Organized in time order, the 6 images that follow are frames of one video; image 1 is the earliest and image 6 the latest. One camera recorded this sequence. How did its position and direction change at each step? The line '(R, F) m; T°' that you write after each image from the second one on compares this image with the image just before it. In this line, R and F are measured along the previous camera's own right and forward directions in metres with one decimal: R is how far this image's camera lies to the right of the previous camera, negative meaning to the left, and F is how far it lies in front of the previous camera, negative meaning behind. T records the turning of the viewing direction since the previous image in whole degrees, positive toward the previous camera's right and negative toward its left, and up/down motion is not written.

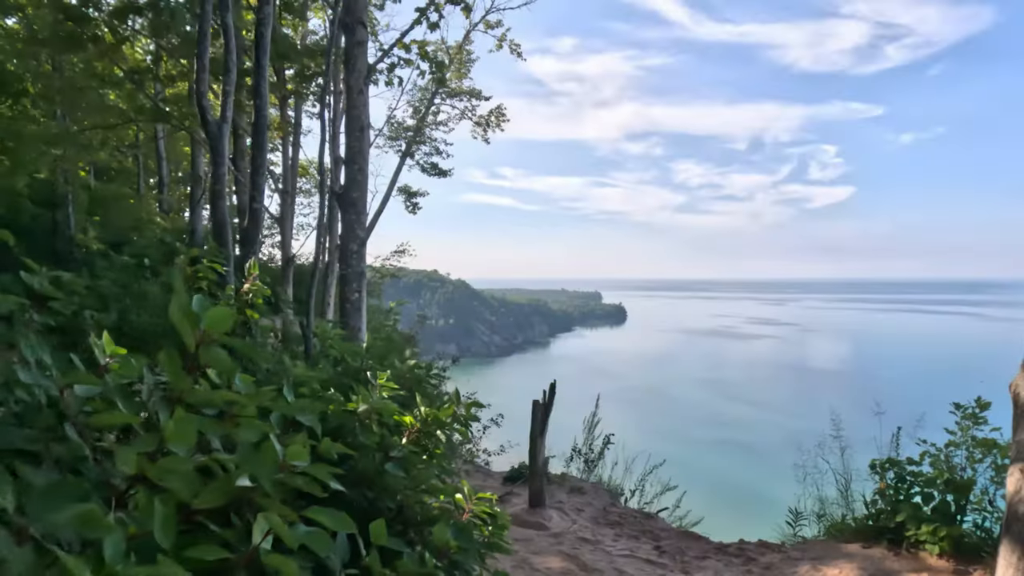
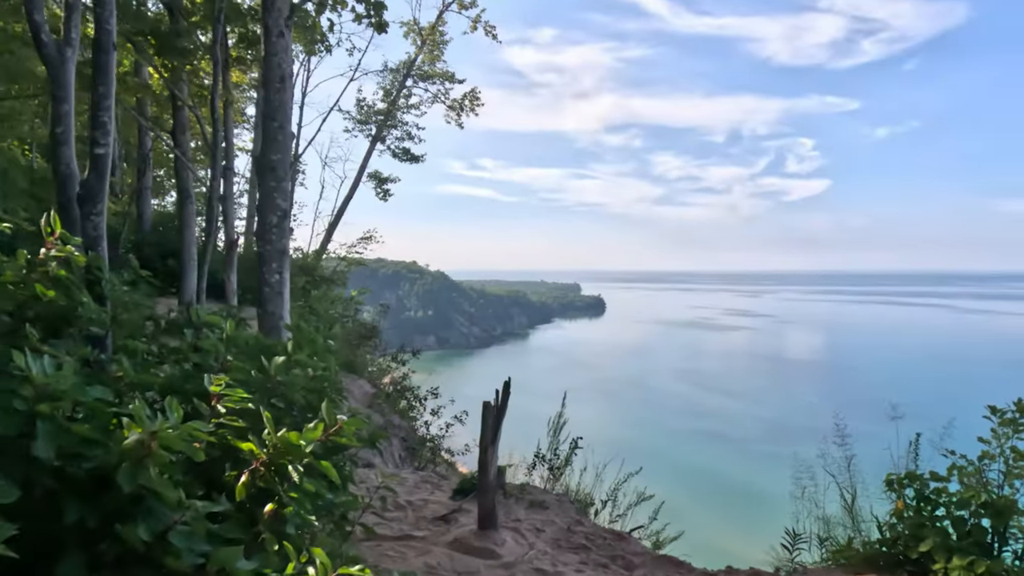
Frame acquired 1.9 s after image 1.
(+0.2, +0.7) m; +2°
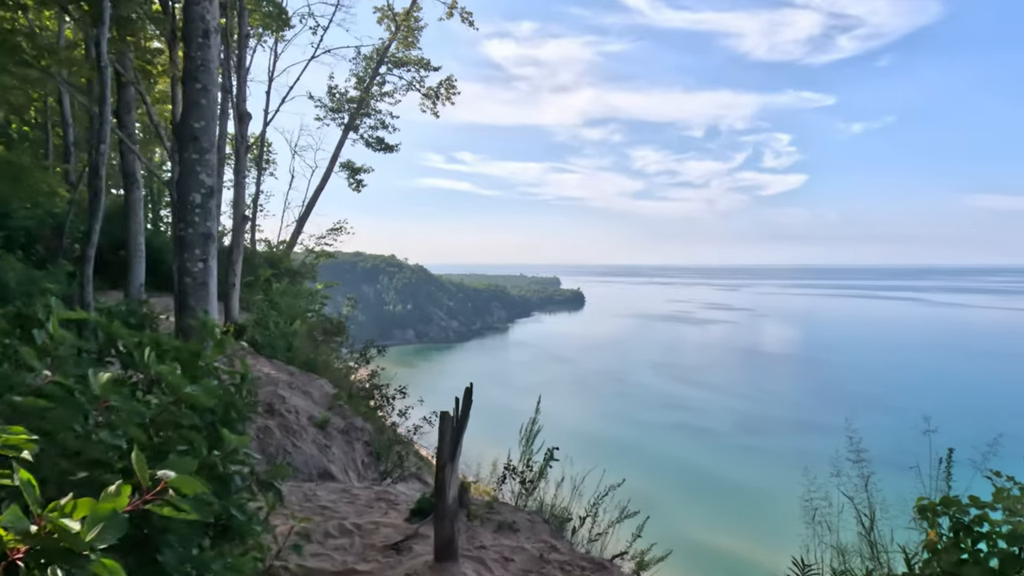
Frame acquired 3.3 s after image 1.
(+0.1, +0.6) m; +2°
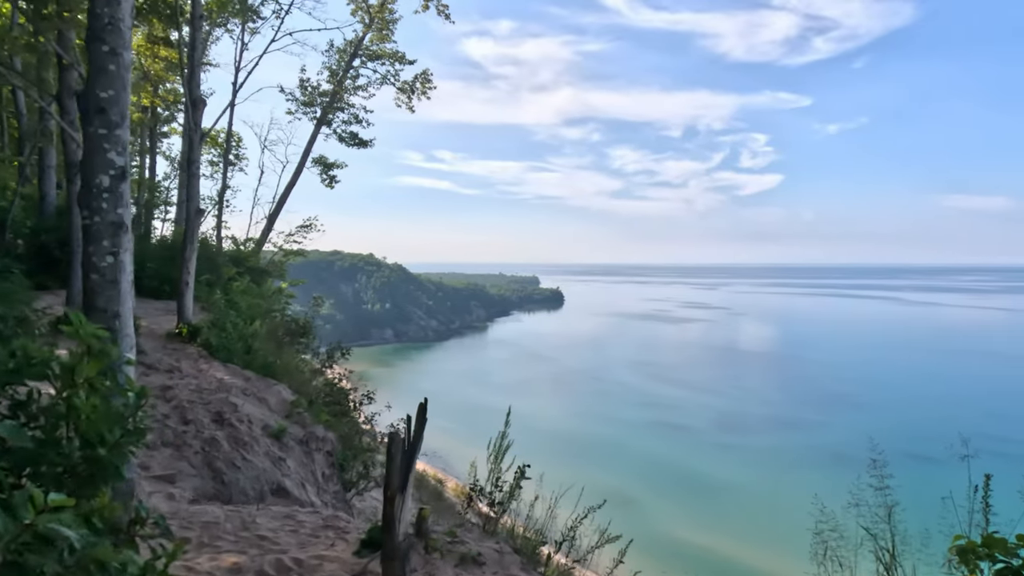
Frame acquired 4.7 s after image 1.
(+0.1, +0.5) m; +2°
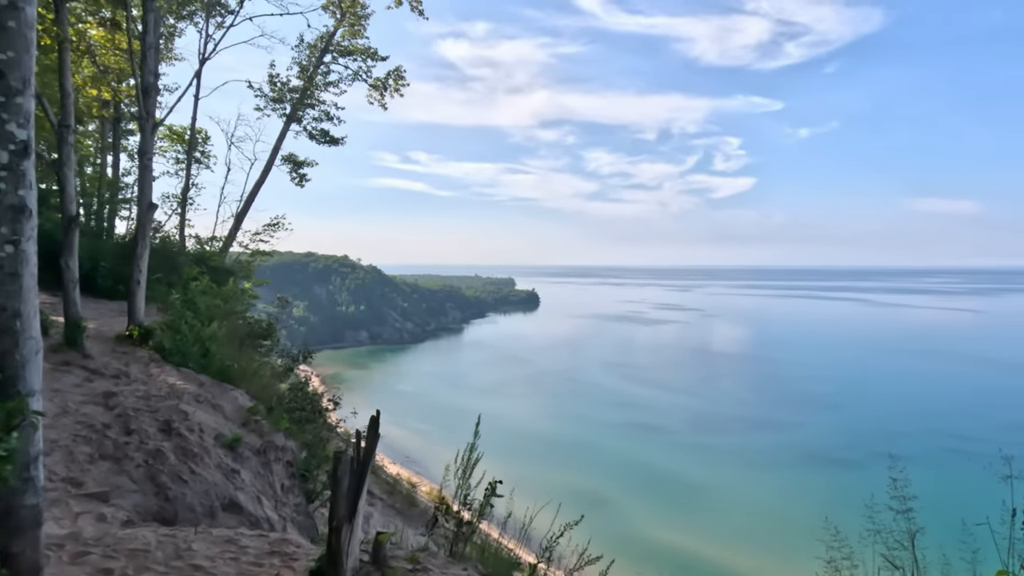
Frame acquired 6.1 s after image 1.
(0.0, +0.4) m; +2°
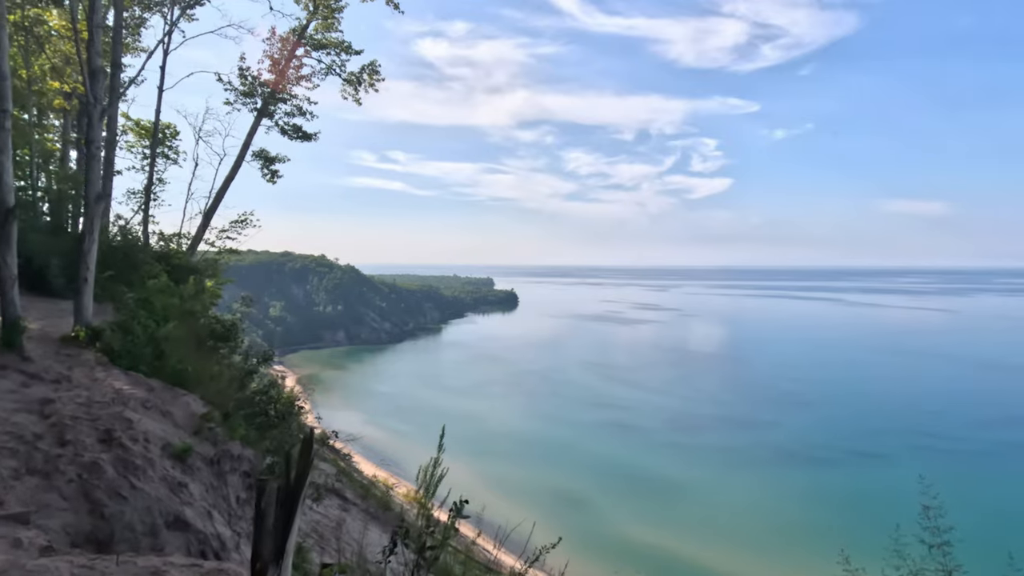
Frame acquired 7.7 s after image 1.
(+0.1, +0.4) m; +2°
